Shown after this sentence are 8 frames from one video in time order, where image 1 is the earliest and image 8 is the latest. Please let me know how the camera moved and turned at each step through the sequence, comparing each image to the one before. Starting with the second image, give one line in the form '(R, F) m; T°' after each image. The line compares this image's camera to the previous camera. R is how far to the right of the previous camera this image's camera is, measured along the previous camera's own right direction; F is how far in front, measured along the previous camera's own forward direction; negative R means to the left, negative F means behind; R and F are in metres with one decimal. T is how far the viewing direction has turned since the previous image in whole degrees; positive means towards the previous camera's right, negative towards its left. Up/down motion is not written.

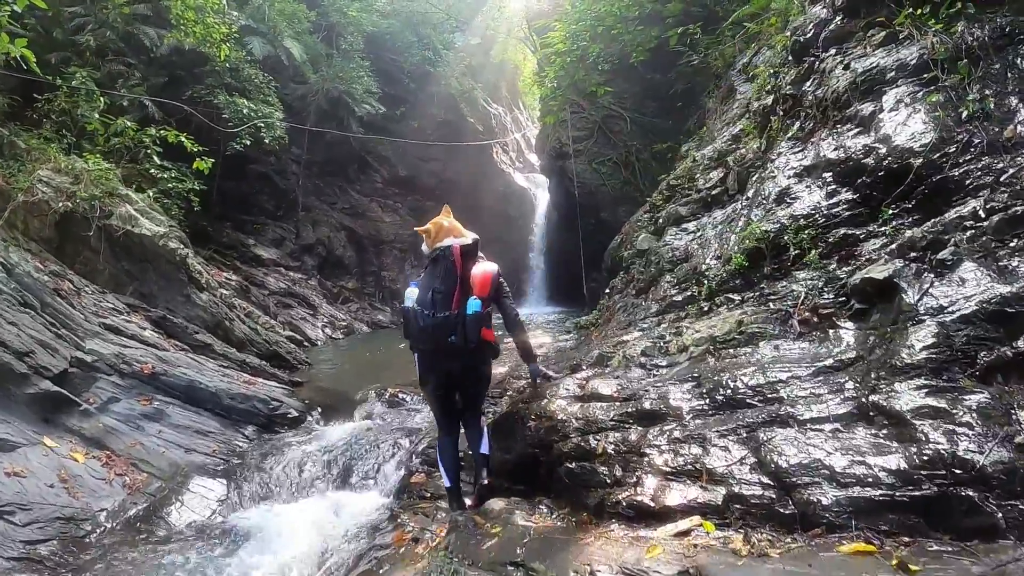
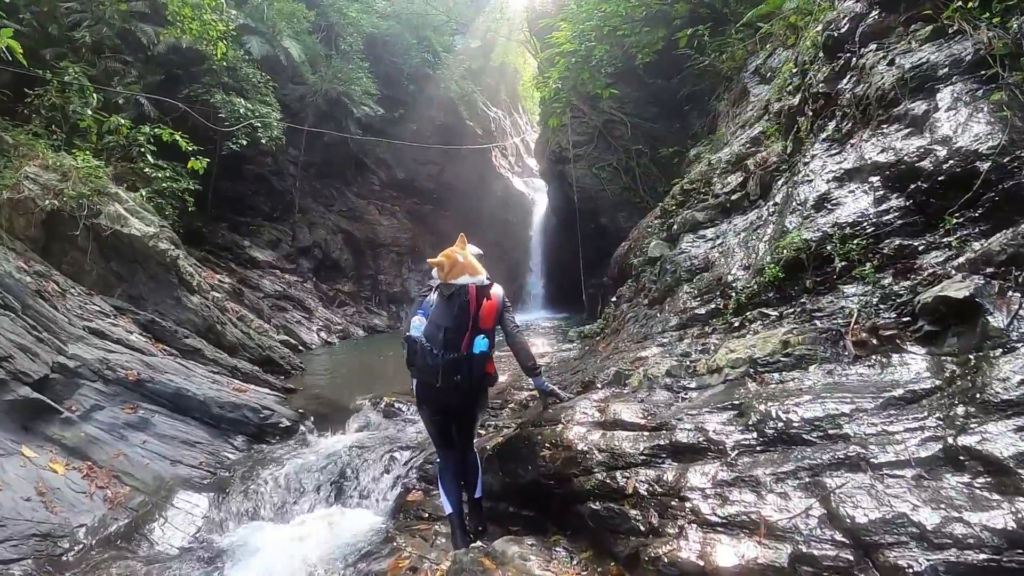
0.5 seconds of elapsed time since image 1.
(-0.1, +0.2) m; 0°
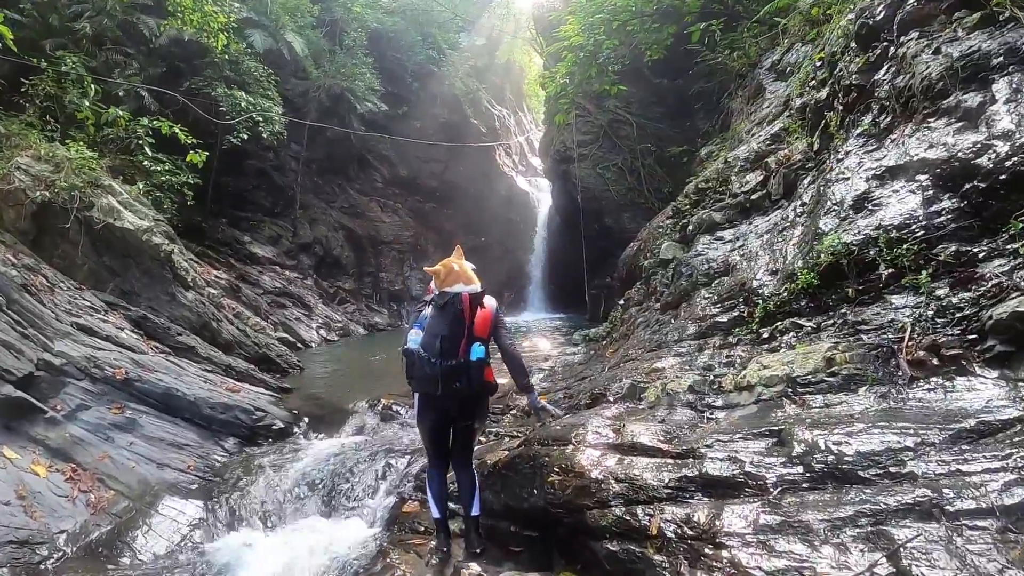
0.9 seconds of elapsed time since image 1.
(0.0, +0.2) m; 0°
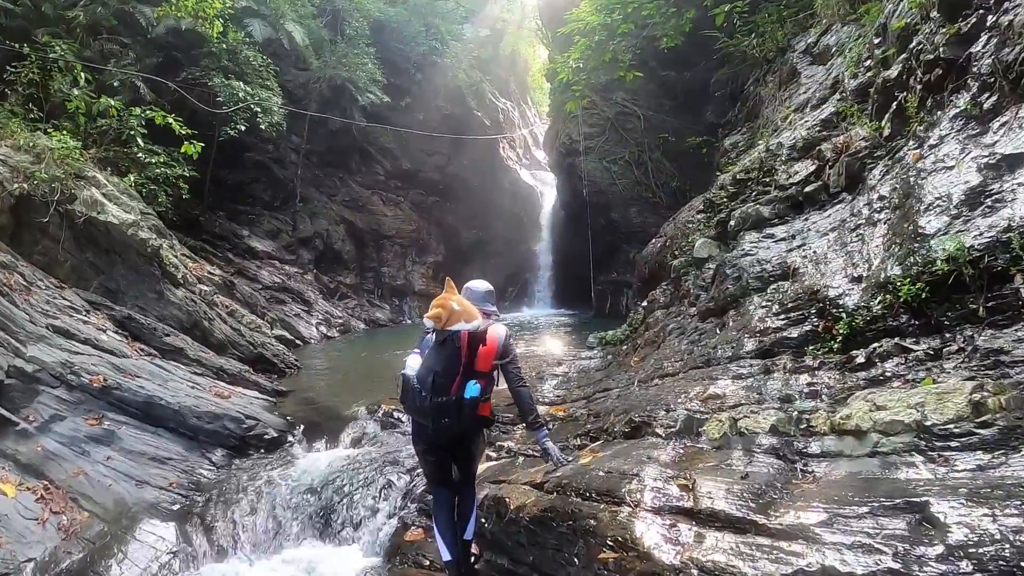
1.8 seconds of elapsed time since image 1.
(-0.1, +0.4) m; 0°
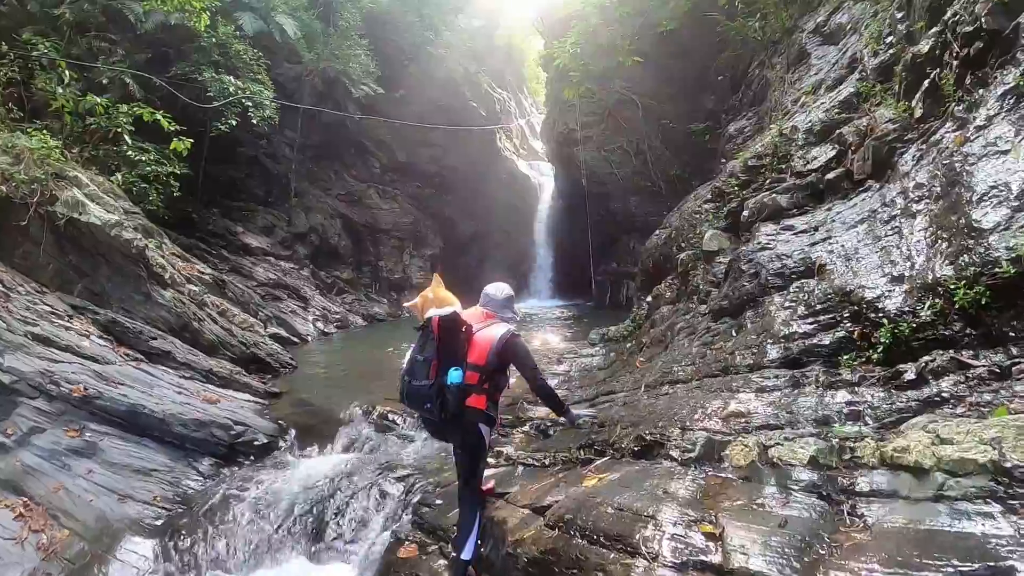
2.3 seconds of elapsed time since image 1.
(0.0, +0.2) m; 0°
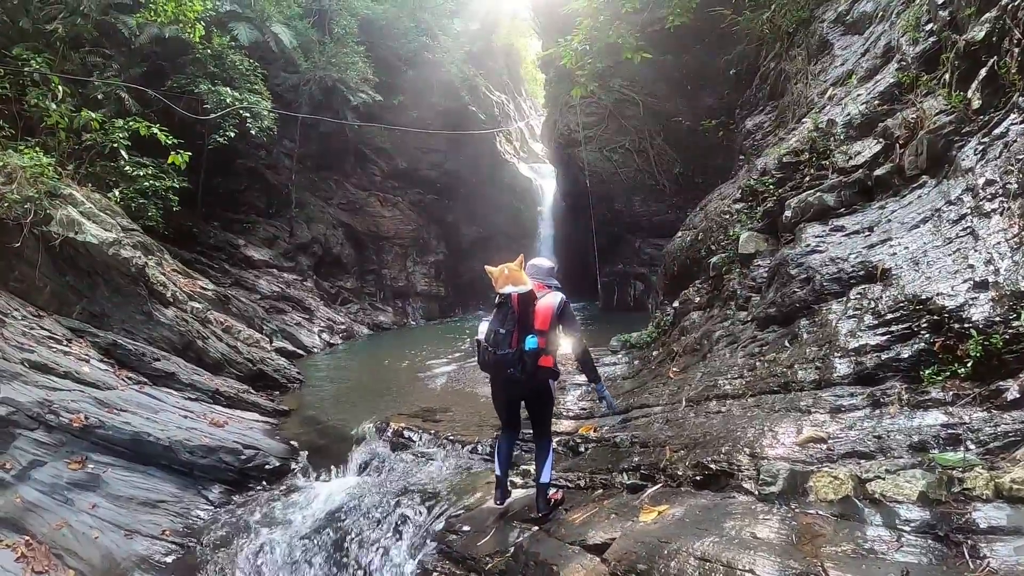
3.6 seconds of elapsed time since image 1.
(-0.1, +0.2) m; 0°
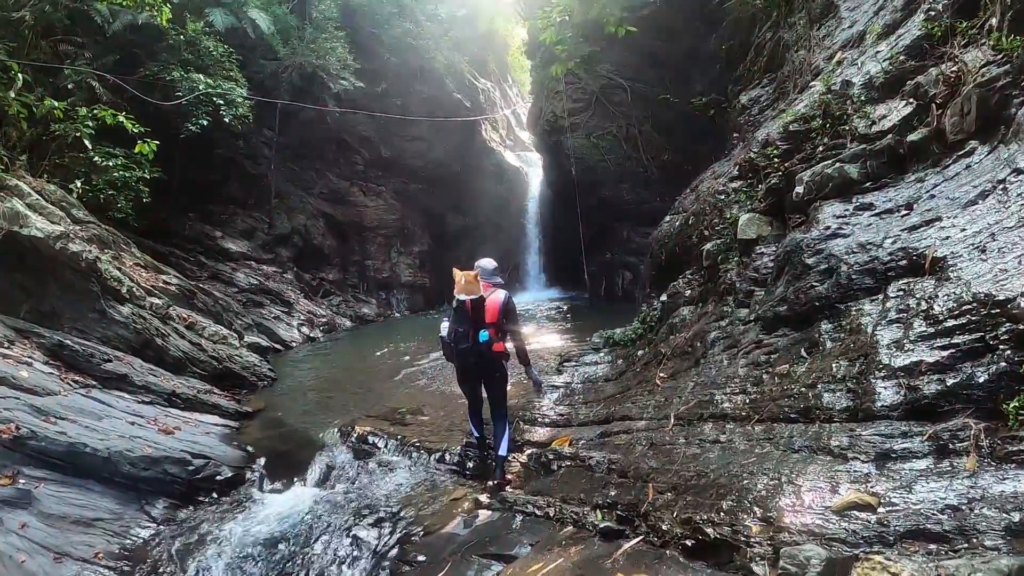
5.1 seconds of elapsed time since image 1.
(+0.2, +0.5) m; +1°
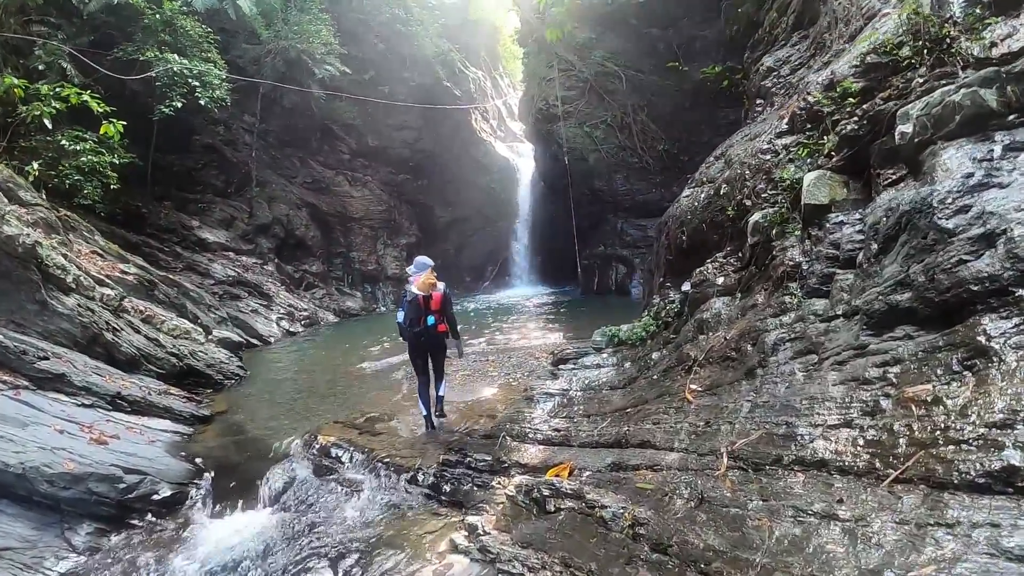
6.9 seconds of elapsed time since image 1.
(0.0, +0.7) m; +1°
